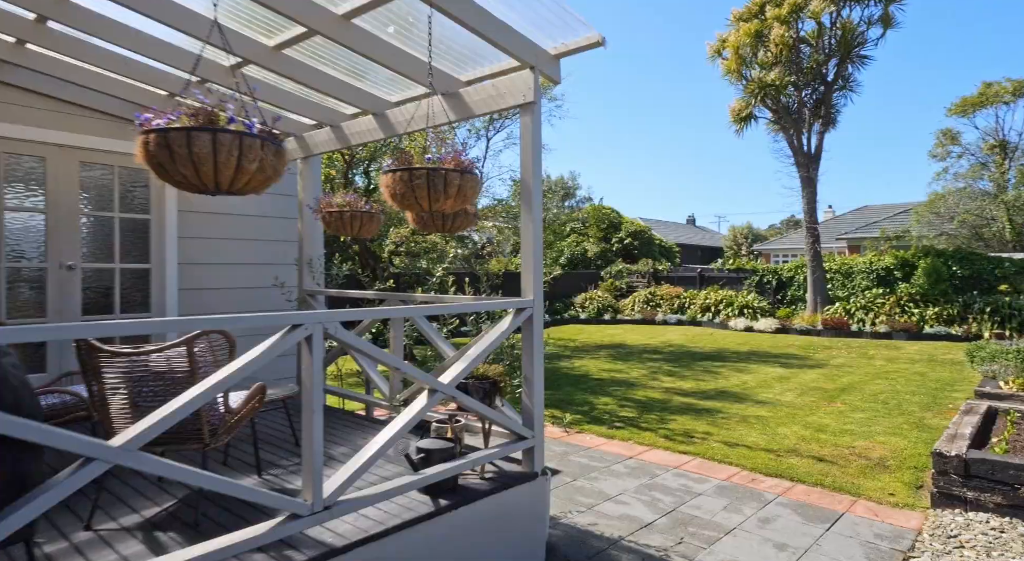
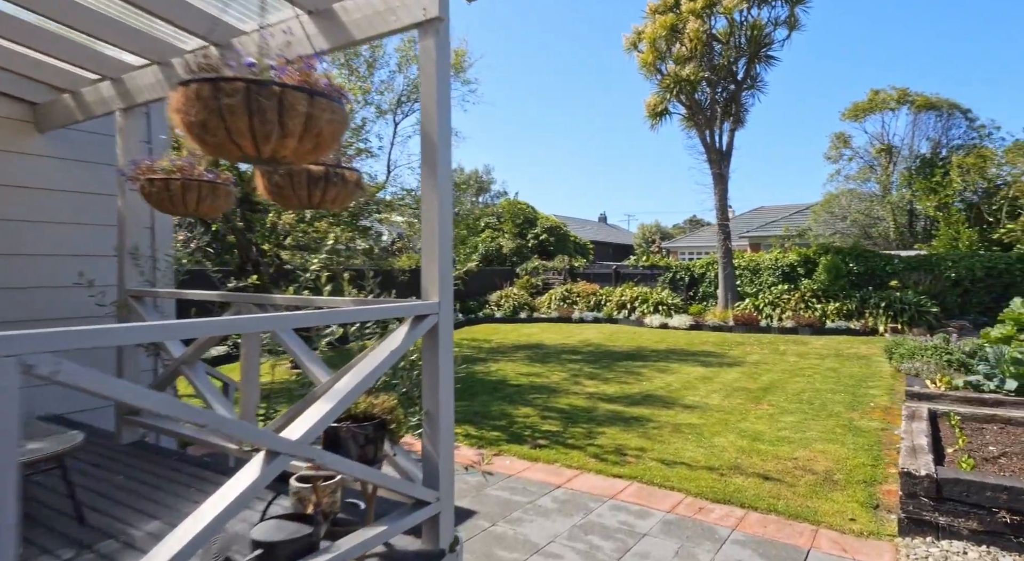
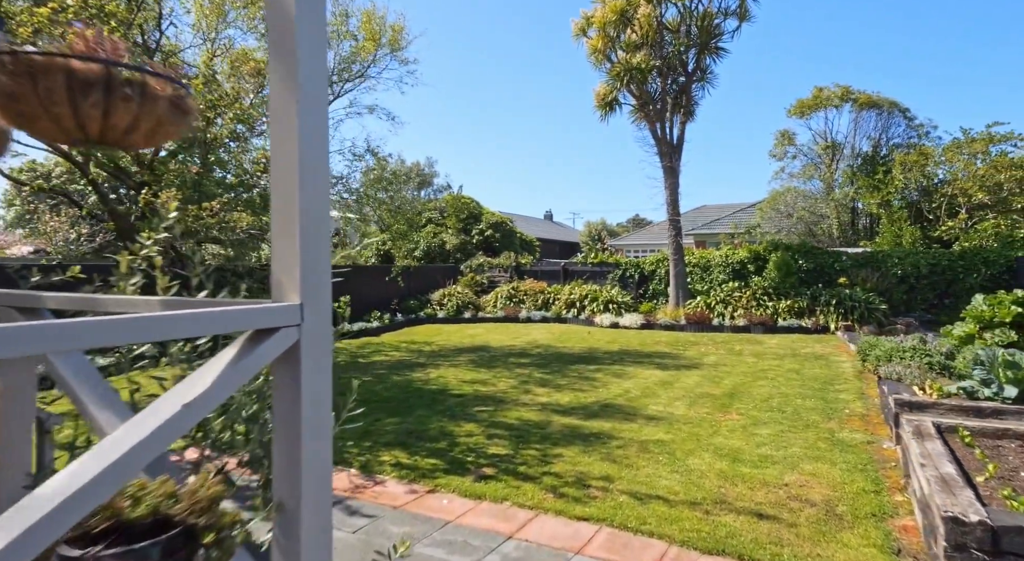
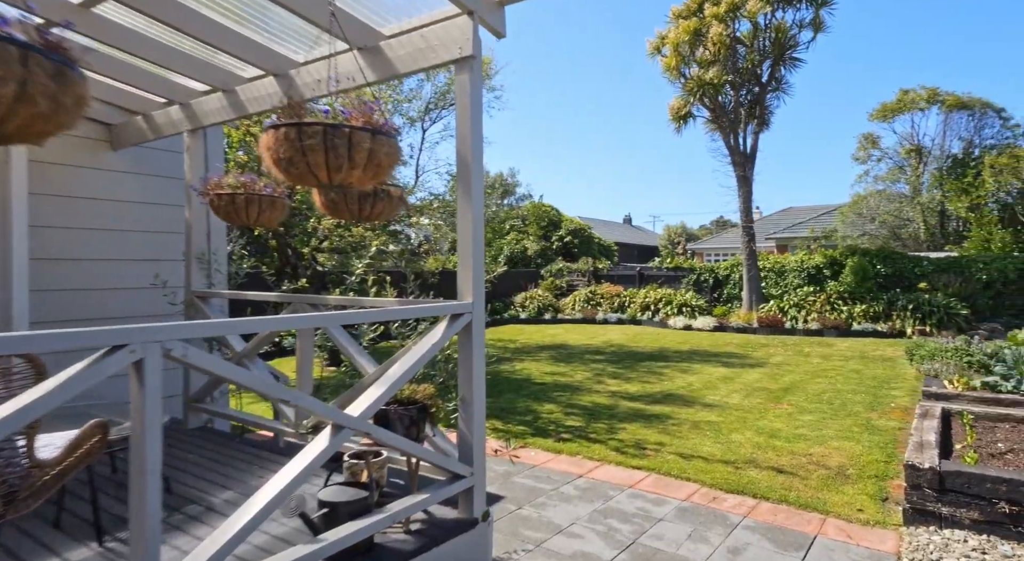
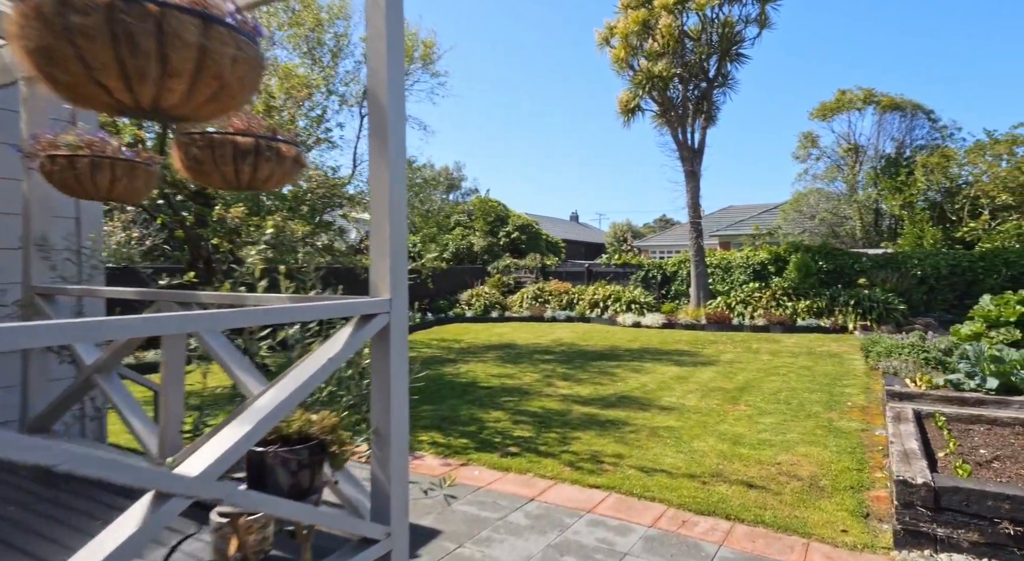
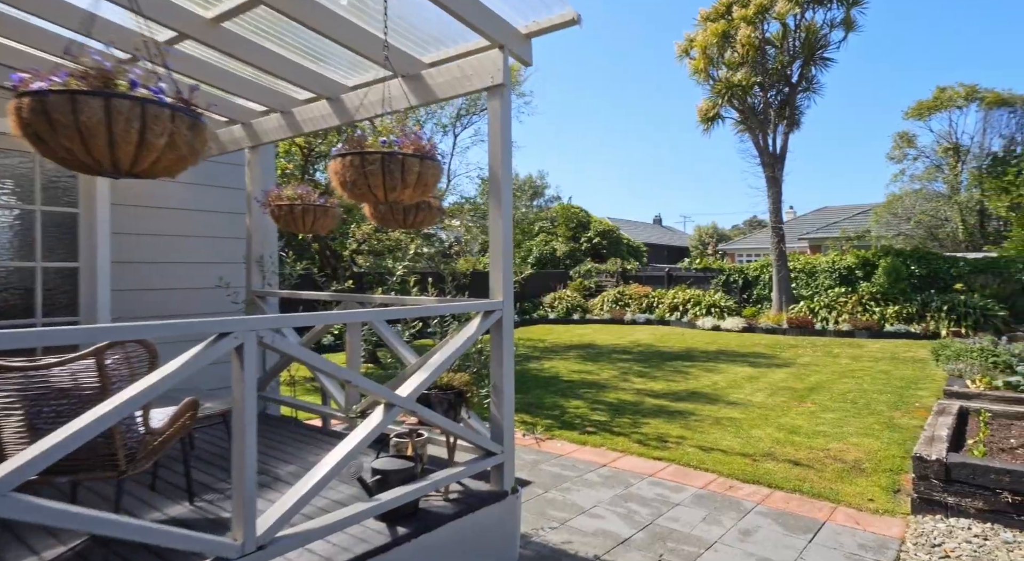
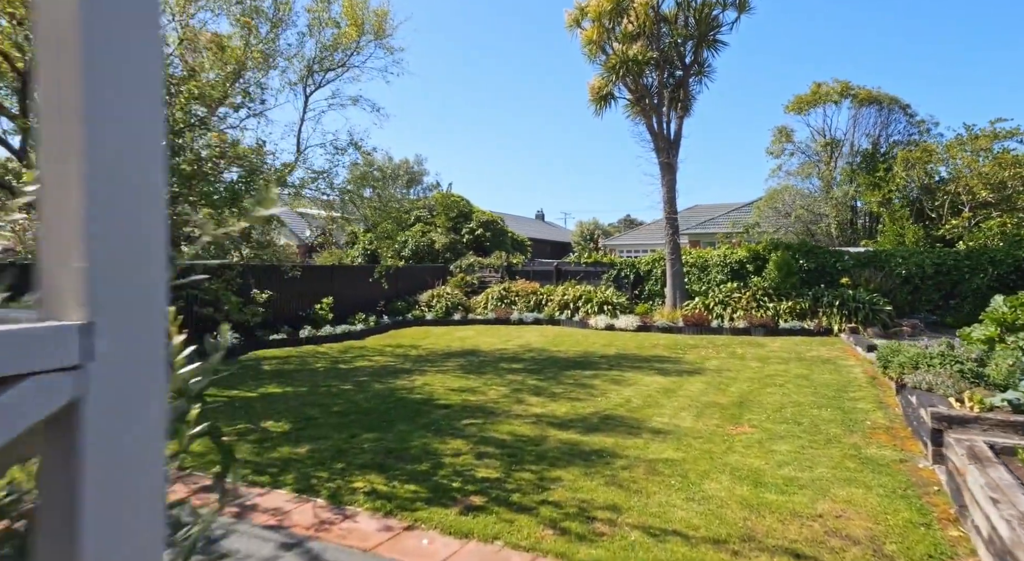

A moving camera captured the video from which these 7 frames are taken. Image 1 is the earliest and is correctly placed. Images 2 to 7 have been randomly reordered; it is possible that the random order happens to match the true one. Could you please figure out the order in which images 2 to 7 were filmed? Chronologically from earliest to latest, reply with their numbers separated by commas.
6, 4, 2, 5, 3, 7
